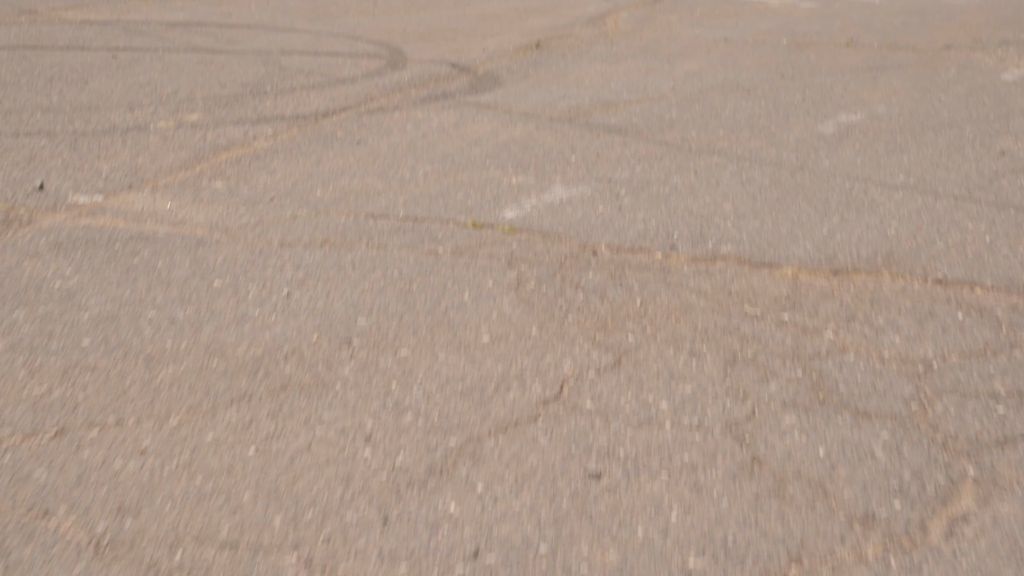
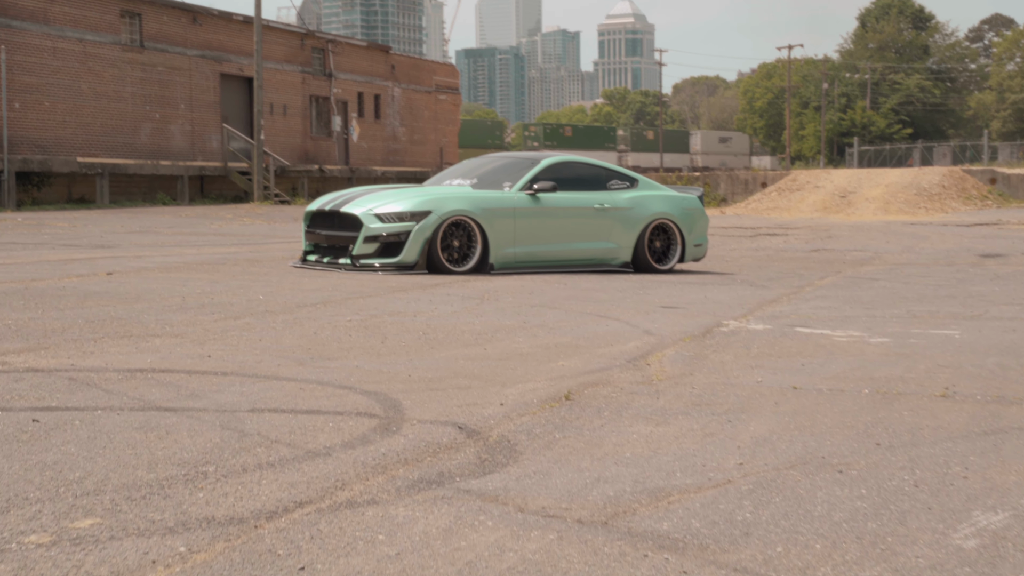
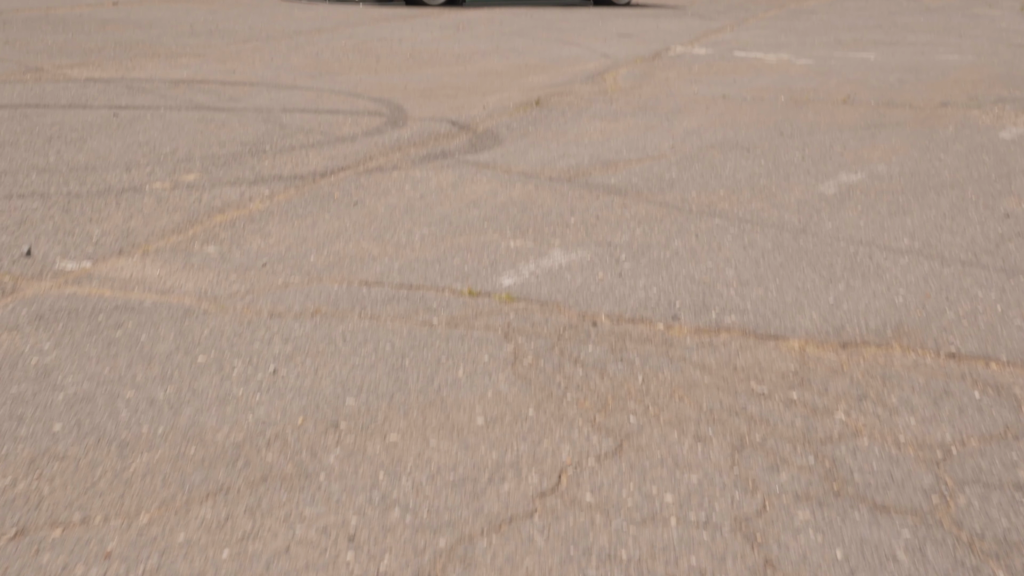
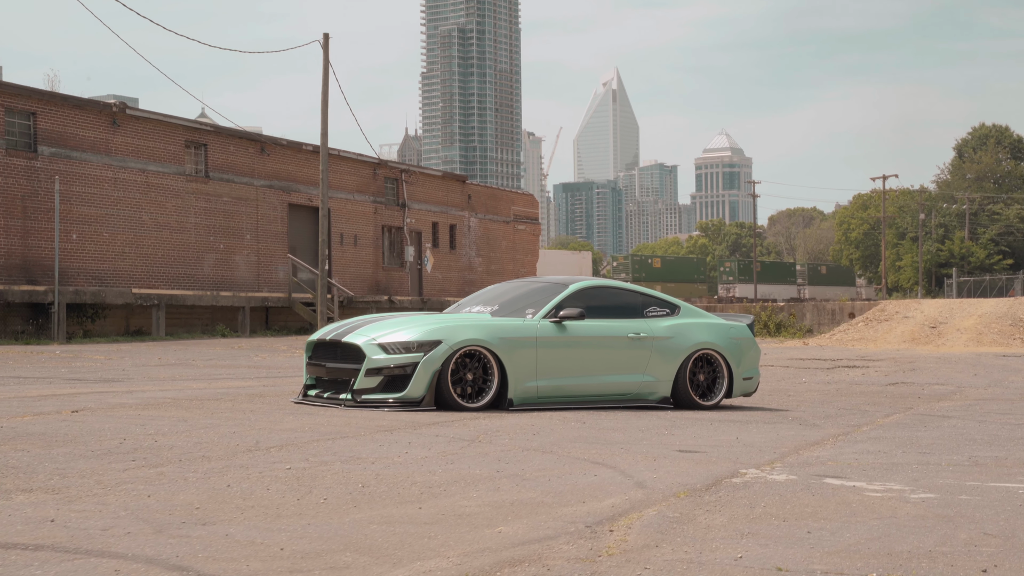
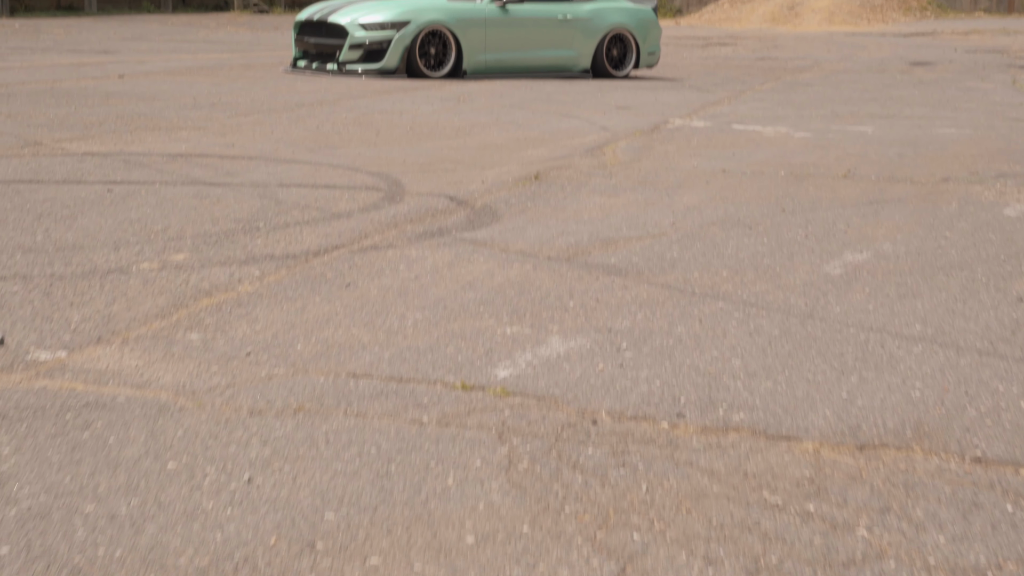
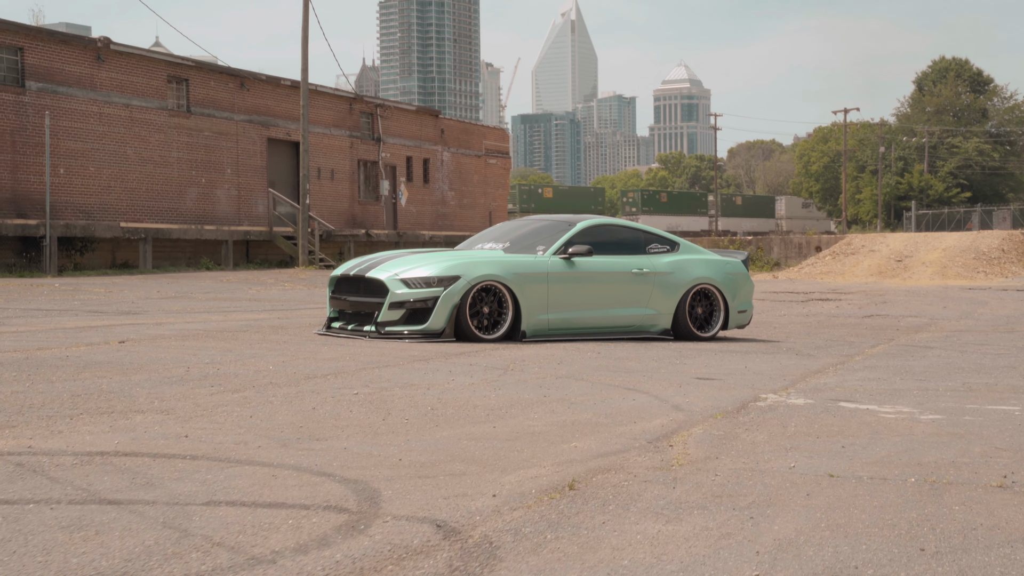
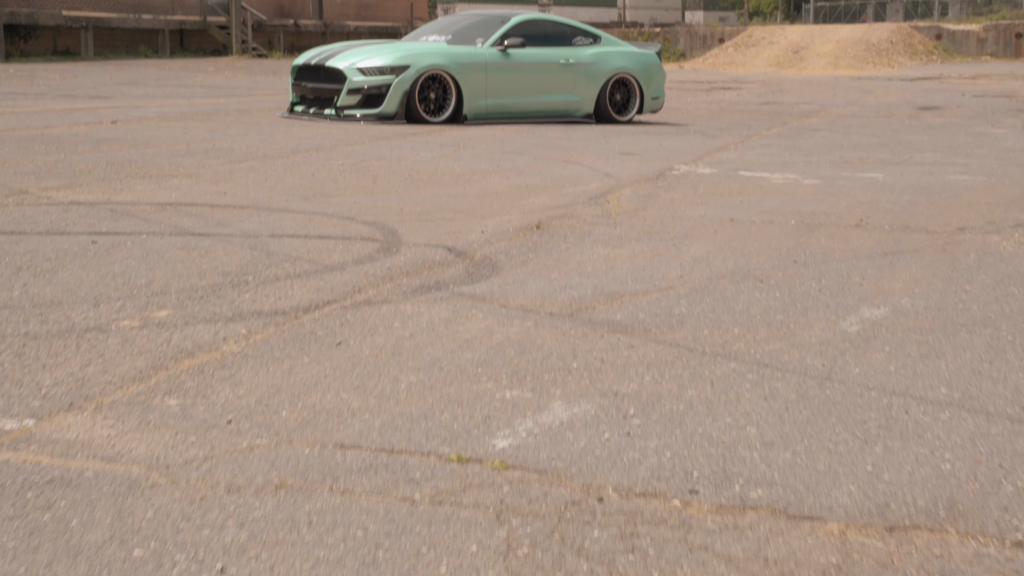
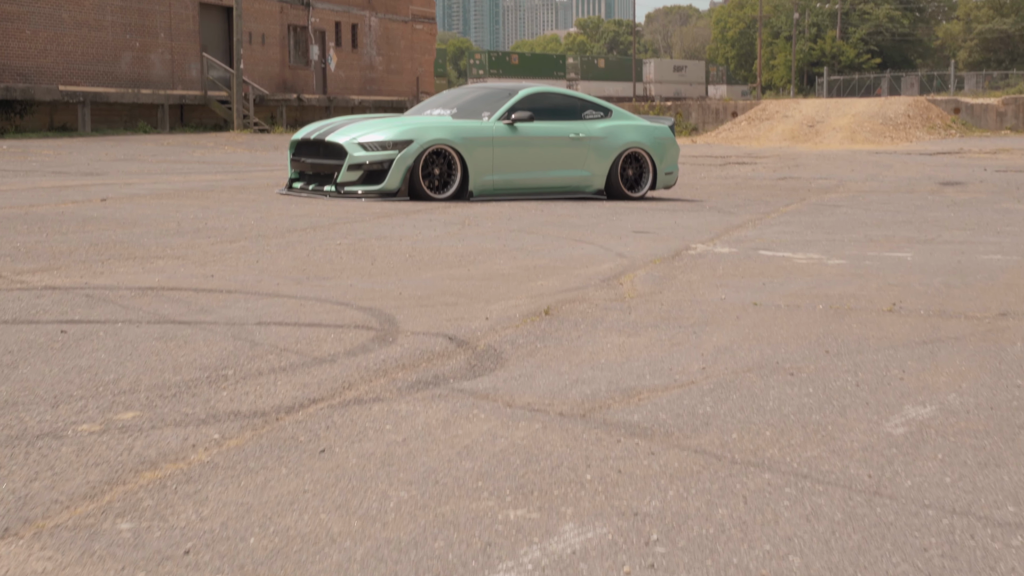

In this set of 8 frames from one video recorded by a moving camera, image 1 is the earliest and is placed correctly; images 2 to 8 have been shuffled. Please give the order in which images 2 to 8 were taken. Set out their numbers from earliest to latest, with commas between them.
3, 5, 7, 8, 2, 6, 4
